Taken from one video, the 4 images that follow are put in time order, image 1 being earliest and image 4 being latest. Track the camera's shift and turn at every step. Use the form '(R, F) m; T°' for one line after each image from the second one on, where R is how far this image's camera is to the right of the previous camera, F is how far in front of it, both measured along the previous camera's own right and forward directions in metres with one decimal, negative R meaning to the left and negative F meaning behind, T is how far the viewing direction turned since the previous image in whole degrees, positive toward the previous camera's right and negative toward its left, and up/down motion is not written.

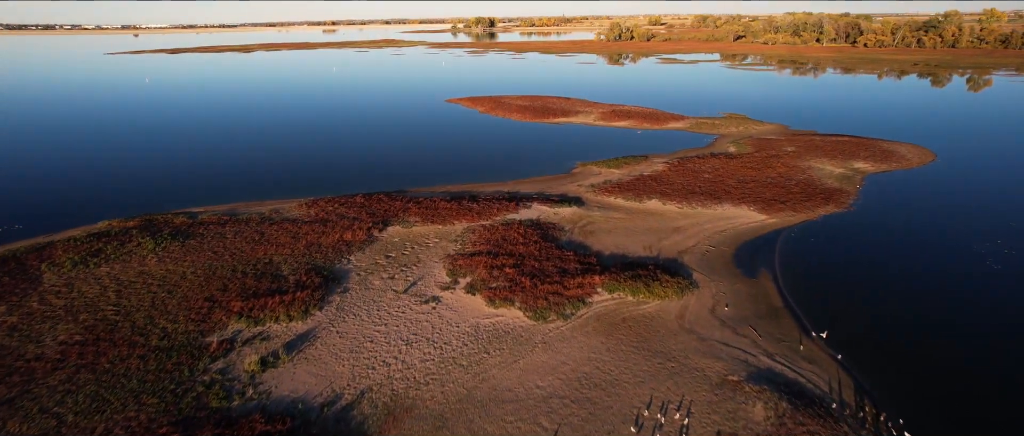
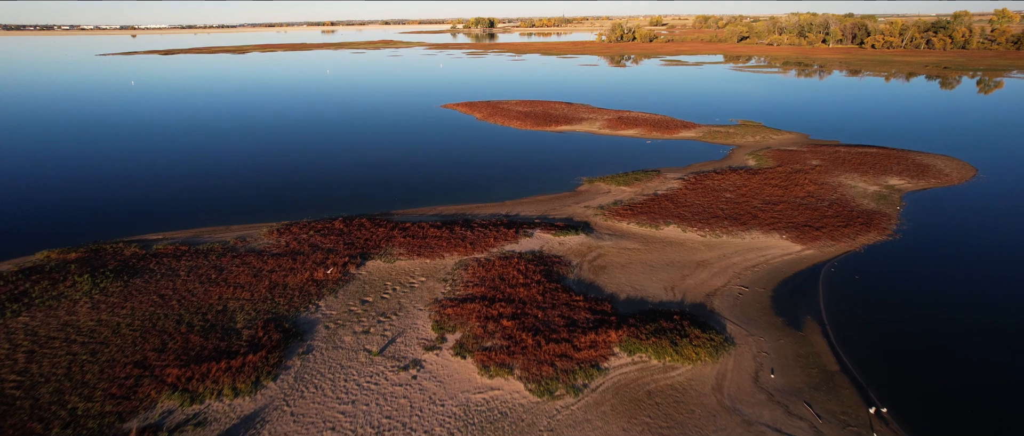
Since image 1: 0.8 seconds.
(0.0, +2.2) m; 0°
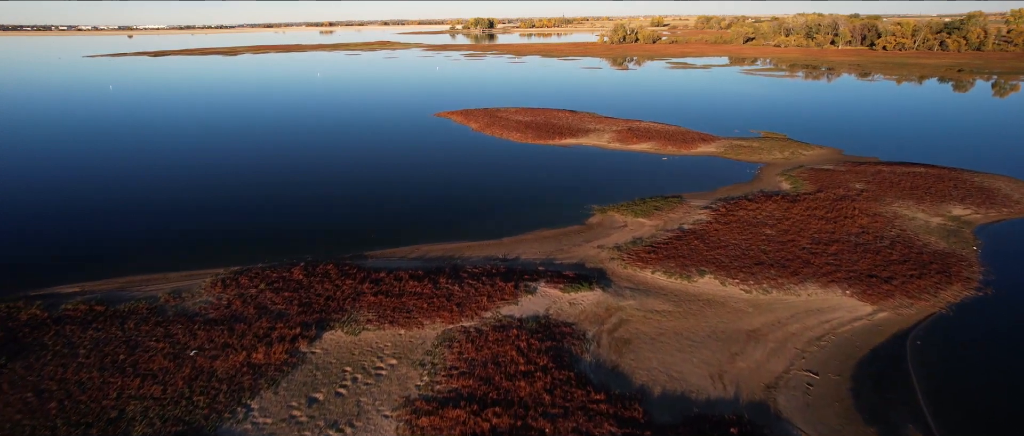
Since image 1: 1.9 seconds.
(0.0, +3.1) m; 0°
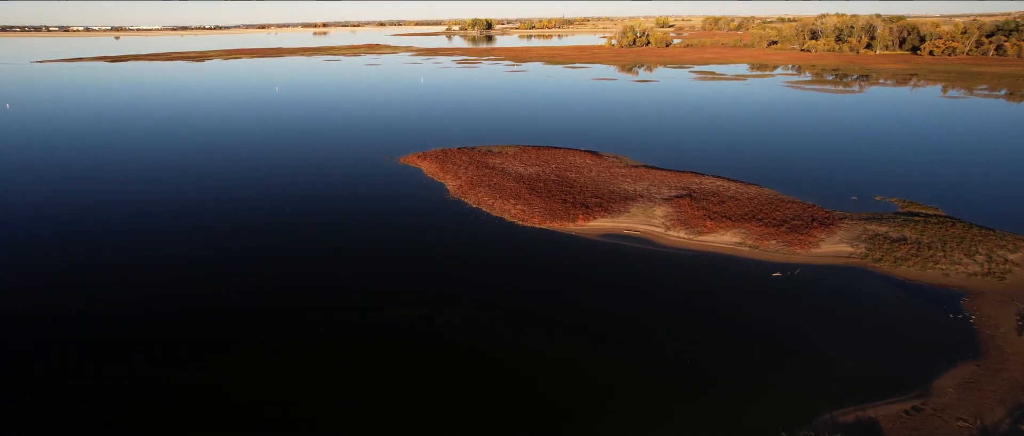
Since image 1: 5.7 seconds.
(+0.2, +11.1) m; 0°
